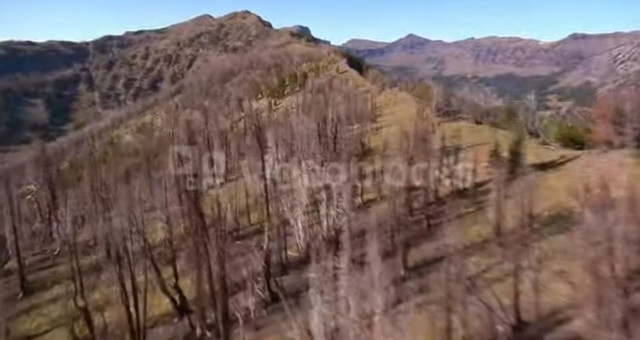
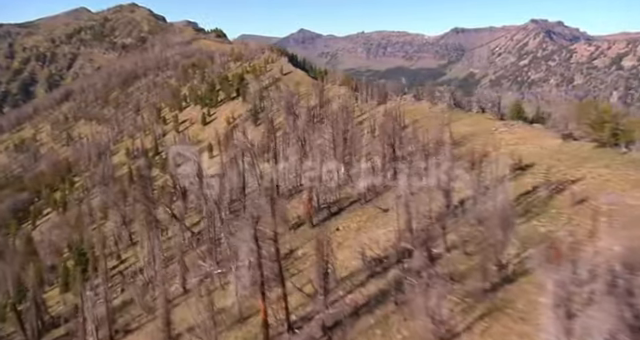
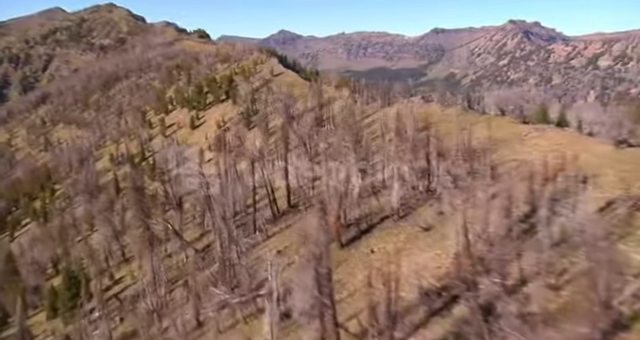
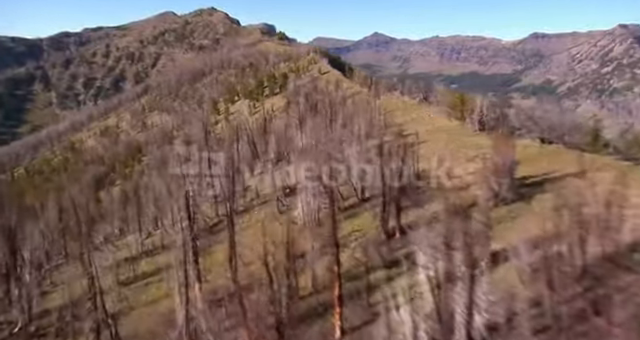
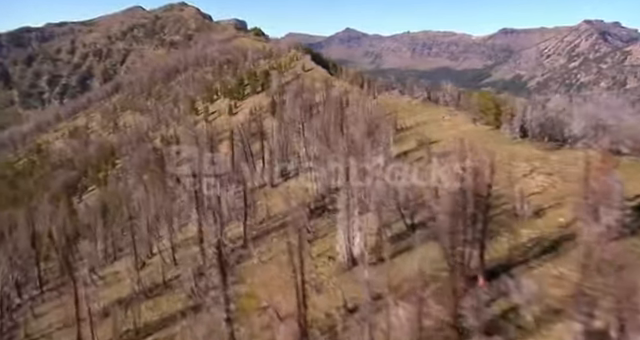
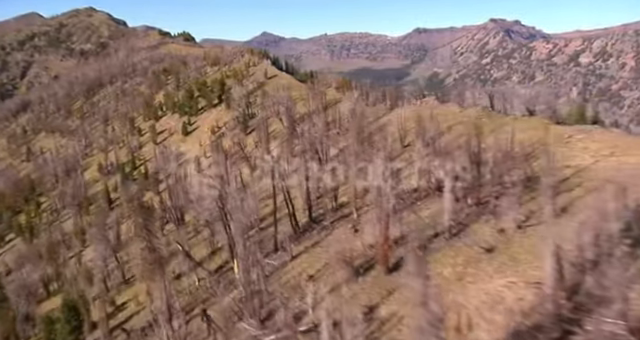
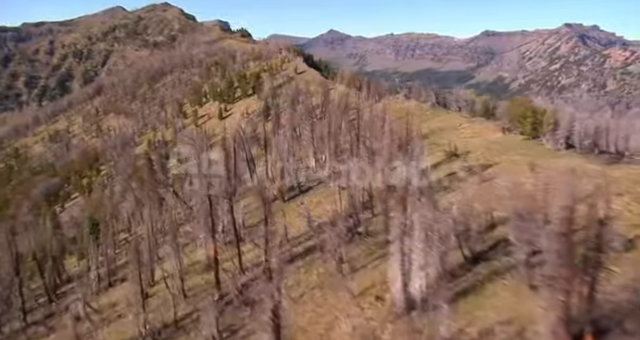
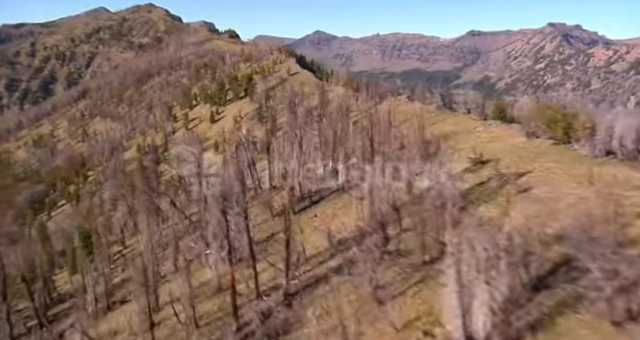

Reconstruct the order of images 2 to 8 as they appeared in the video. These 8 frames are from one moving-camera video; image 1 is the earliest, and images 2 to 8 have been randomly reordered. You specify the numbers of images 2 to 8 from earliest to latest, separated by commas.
4, 5, 7, 8, 2, 3, 6
